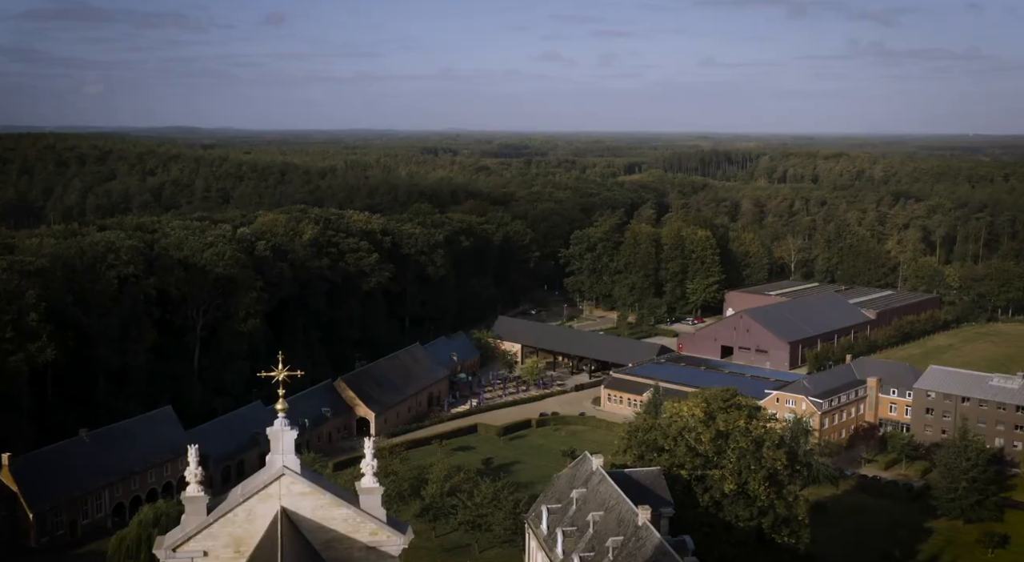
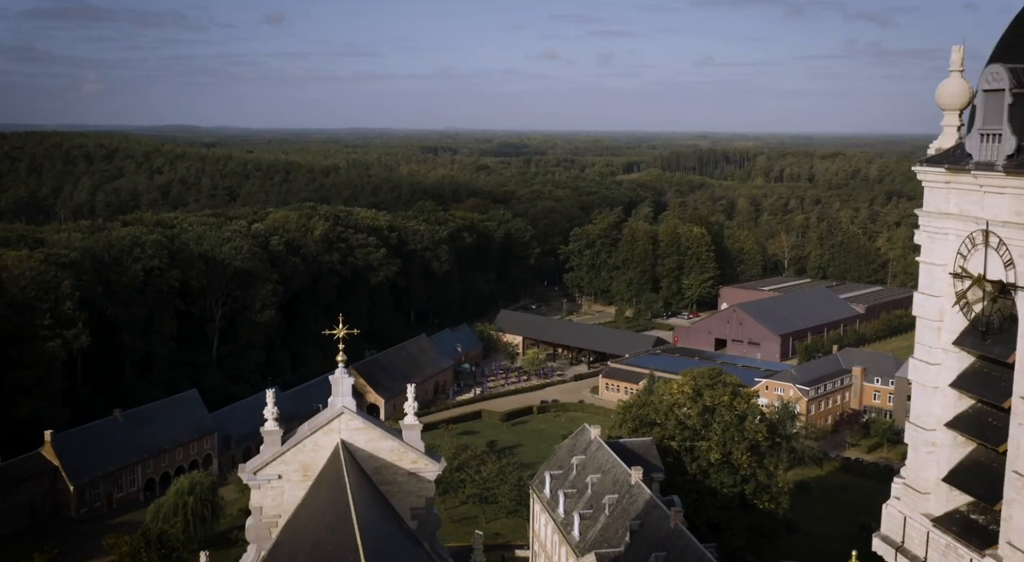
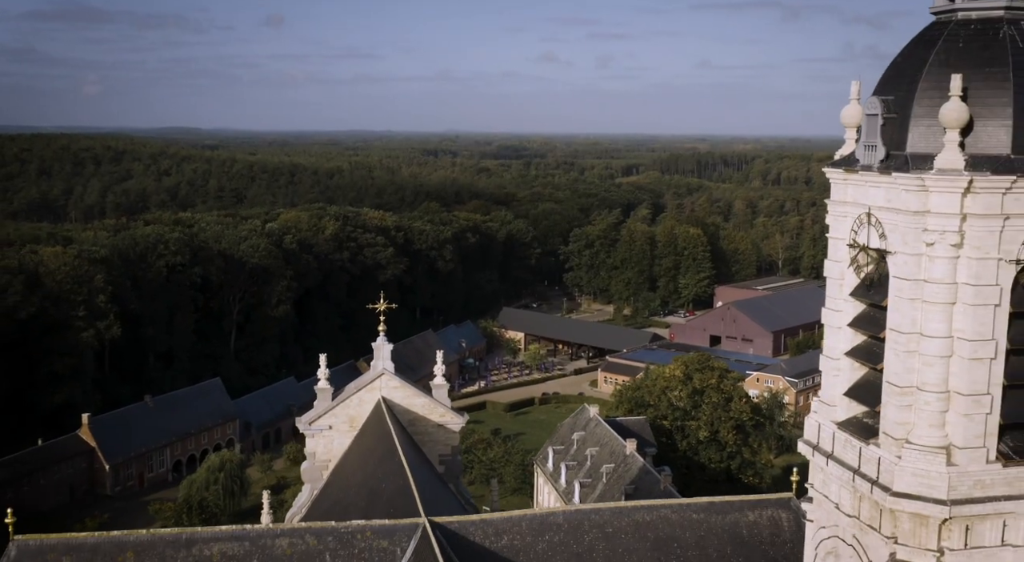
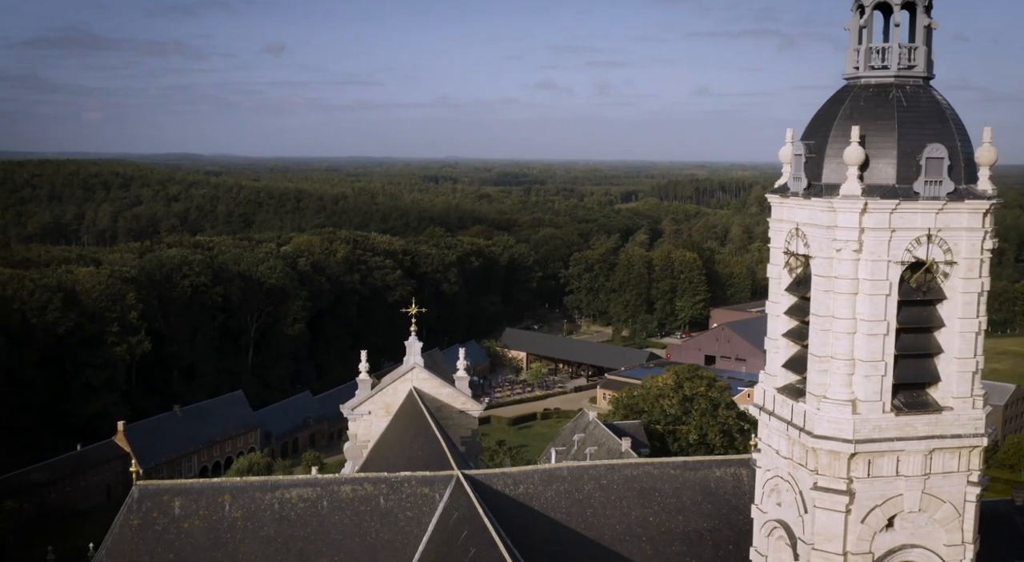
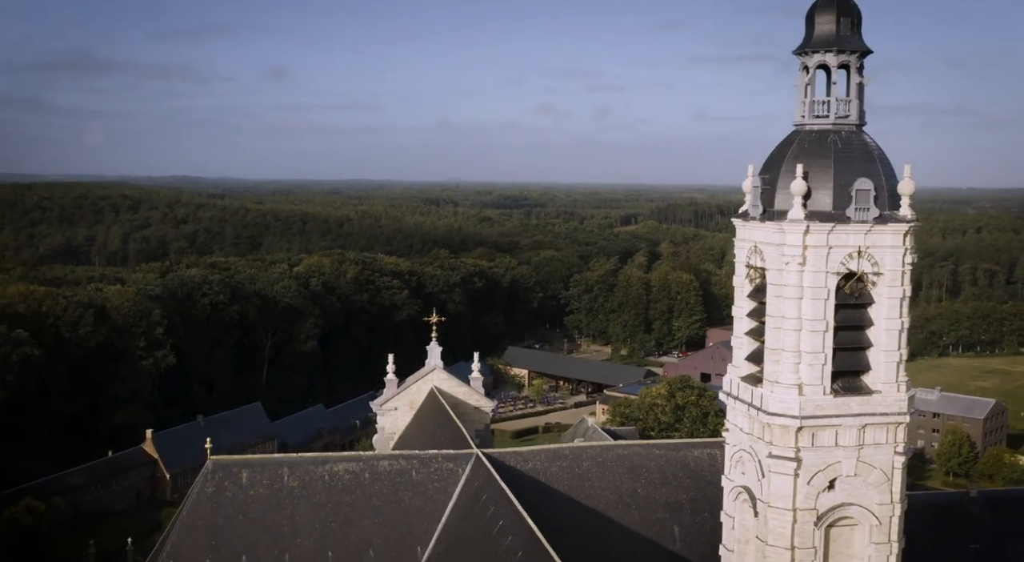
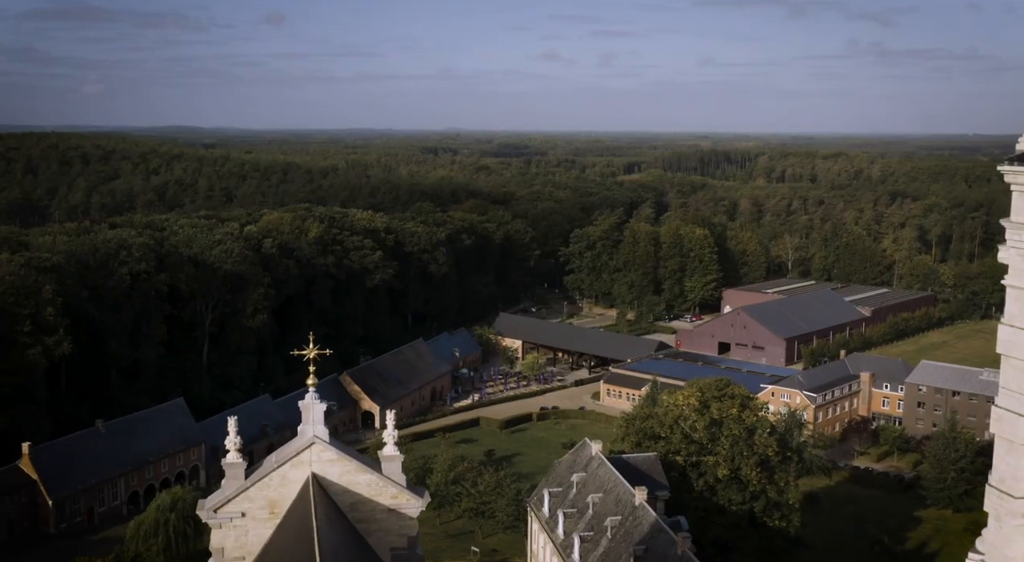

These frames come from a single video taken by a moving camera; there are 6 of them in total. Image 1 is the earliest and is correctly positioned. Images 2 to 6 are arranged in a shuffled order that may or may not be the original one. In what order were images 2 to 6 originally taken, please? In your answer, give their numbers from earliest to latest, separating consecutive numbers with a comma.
6, 2, 3, 4, 5
